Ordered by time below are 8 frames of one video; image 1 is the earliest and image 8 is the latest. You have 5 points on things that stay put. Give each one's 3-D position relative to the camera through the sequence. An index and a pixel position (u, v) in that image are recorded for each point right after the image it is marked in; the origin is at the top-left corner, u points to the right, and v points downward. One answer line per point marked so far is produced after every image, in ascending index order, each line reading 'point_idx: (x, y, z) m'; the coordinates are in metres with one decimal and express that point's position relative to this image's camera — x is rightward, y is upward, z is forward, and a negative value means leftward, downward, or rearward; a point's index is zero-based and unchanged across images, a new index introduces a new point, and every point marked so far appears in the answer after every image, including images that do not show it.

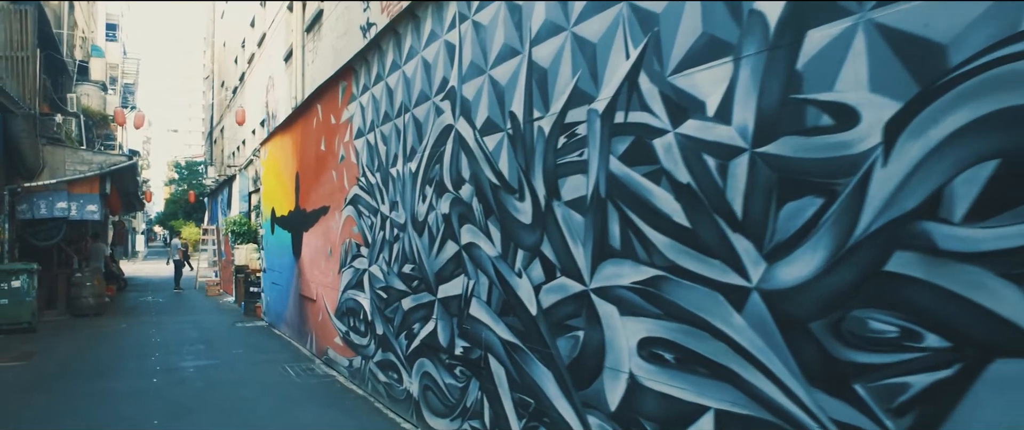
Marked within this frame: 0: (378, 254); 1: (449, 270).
0: (-0.9, -0.3, +6.2) m
1: (-0.3, -0.3, +4.7) m
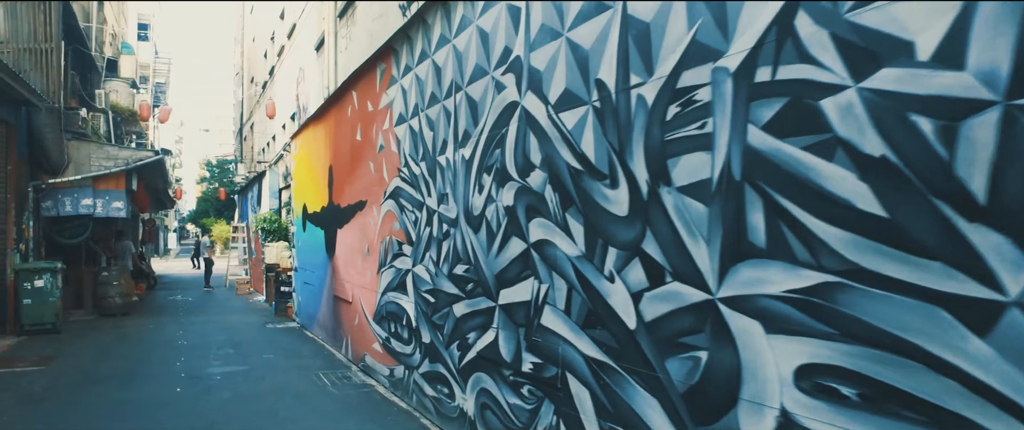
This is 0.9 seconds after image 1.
0: (-0.5, -0.2, +5.5) m
1: (0.0, -0.2, +4.0) m
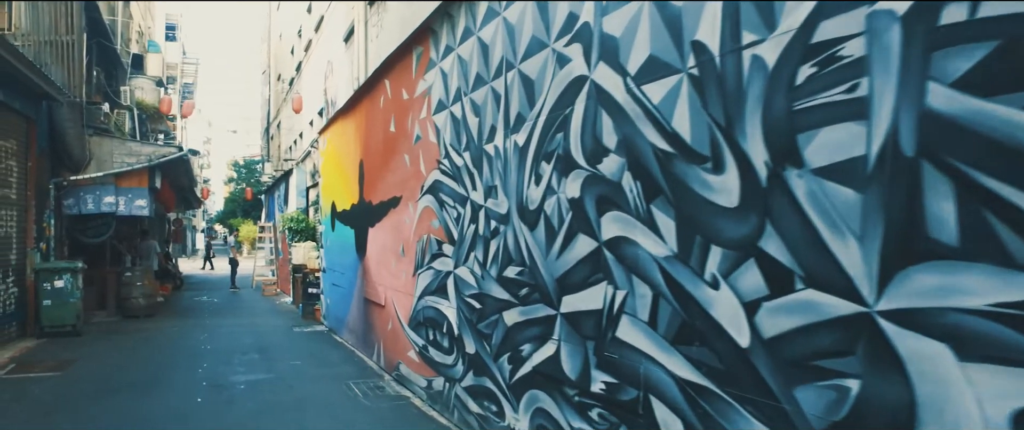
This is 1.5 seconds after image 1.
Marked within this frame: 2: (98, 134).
0: (-0.2, -0.2, +4.9) m
1: (+0.3, -0.2, +3.4) m
2: (-5.4, +1.1, +12.2) m
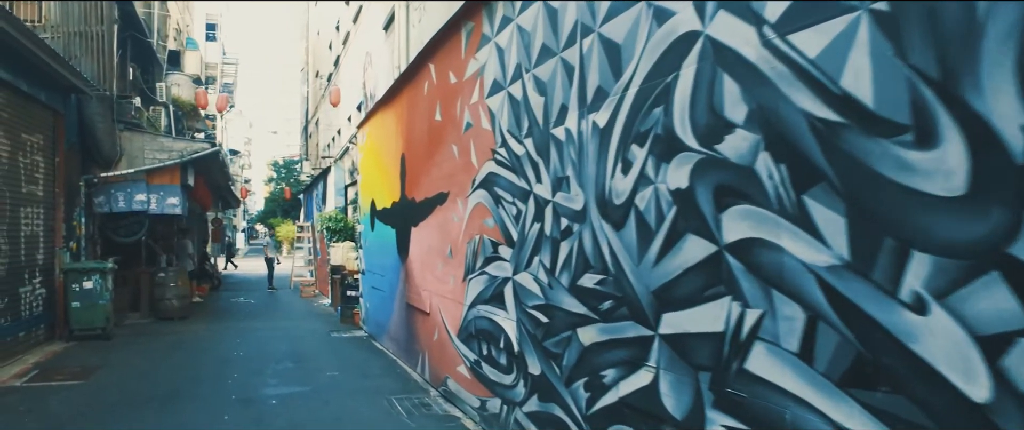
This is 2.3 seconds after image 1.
0: (+0.1, -0.2, +4.2) m
1: (+0.5, -0.2, +2.7) m
2: (-4.8, +1.1, +11.7) m
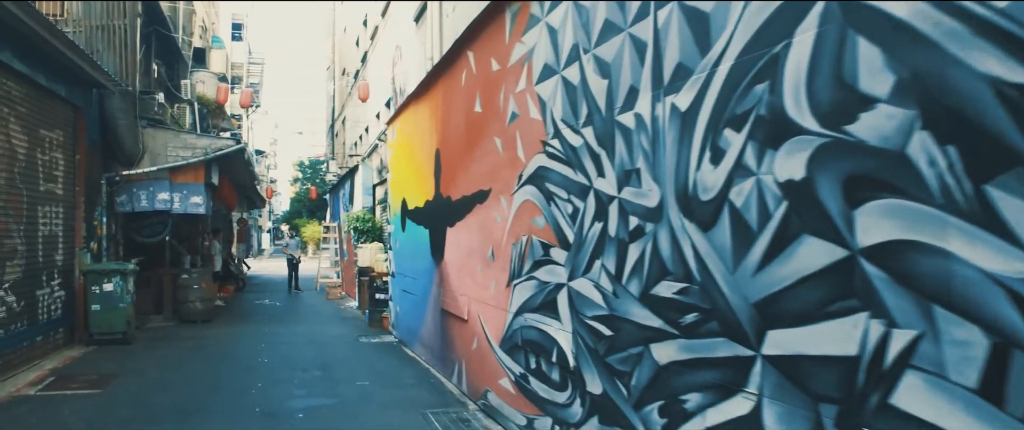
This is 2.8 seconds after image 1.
0: (+0.3, -0.2, +3.7) m
1: (+0.7, -0.2, +2.2) m
2: (-4.4, +1.1, +11.3) m
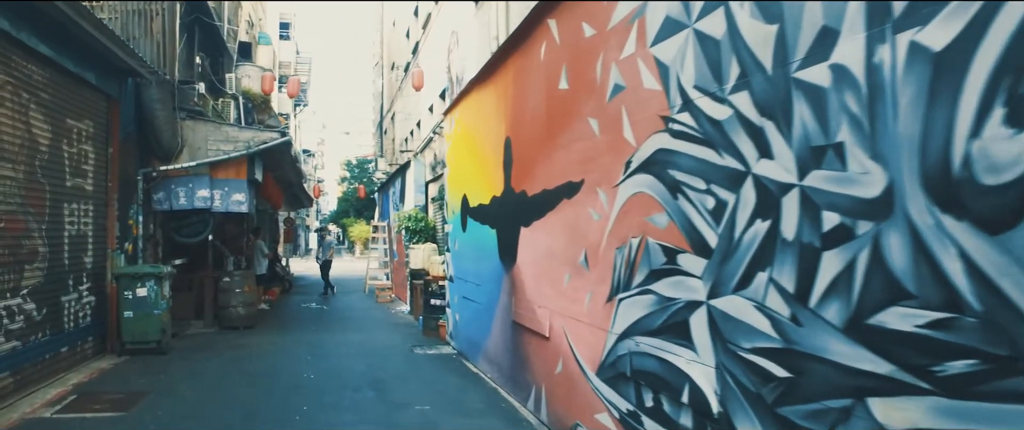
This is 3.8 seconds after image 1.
0: (+0.7, -0.2, +2.7) m
1: (+1.0, -0.2, +1.2) m
2: (-3.6, +1.1, +10.5) m
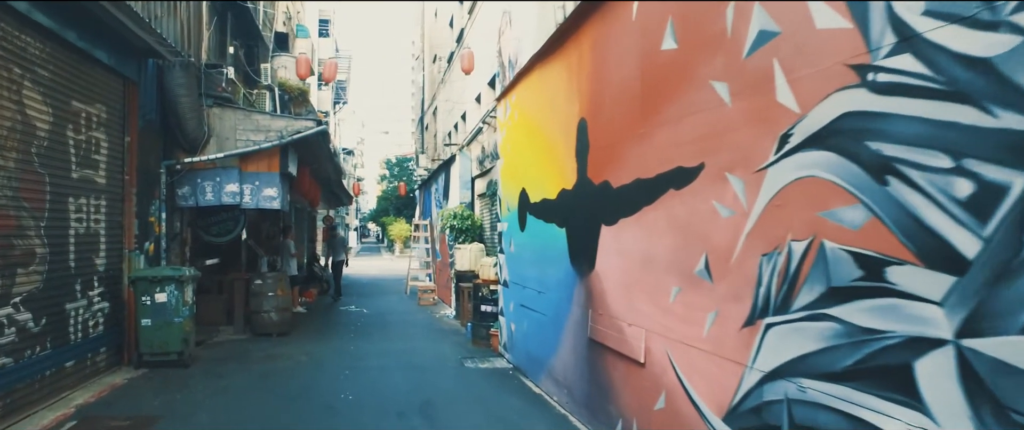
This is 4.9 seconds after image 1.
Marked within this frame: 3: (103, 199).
0: (+1.0, -0.2, +1.7) m
1: (+1.2, -0.2, +0.1) m
2: (-3.0, +1.1, +9.7) m
3: (-3.1, +0.1, +7.1) m
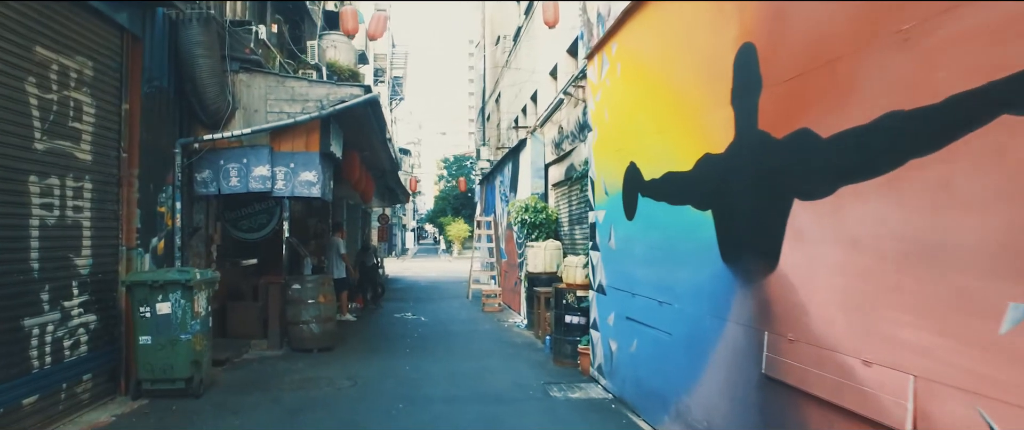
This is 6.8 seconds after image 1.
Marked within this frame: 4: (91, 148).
0: (+1.2, 0.0, -0.1) m
1: (+1.4, -0.1, -1.7) m
2: (-2.3, +1.2, +8.1) m
3: (-2.5, +0.2, +5.5) m
4: (-2.5, +0.4, +5.6) m
